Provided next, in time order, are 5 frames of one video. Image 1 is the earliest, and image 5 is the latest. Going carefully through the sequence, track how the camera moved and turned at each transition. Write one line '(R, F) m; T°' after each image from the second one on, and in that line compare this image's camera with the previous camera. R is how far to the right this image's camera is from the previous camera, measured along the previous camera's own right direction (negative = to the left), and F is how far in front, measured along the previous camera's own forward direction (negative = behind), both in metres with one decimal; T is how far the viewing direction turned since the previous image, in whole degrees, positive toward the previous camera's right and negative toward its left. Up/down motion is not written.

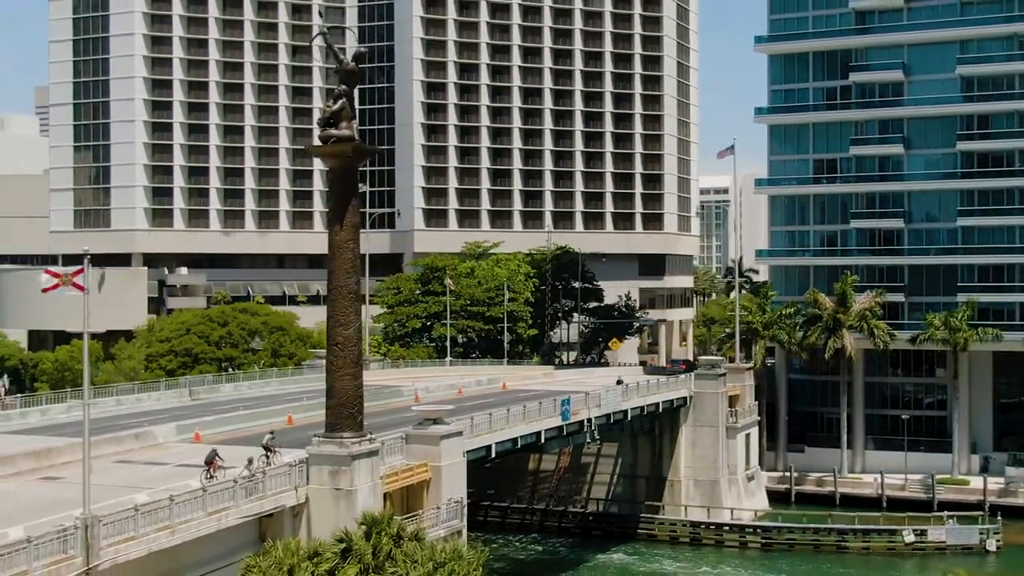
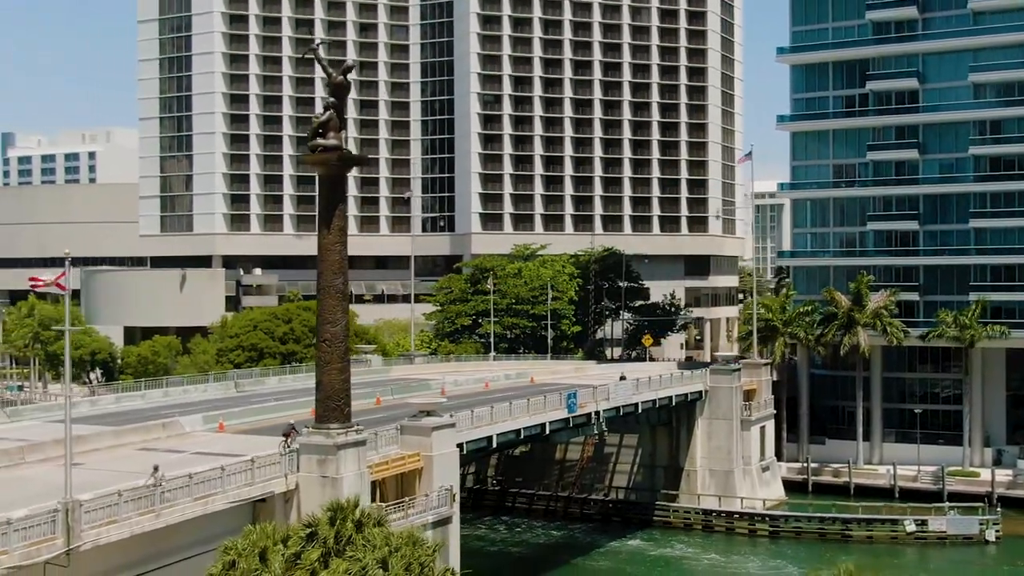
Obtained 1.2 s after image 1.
(+6.9, -4.0) m; -6°
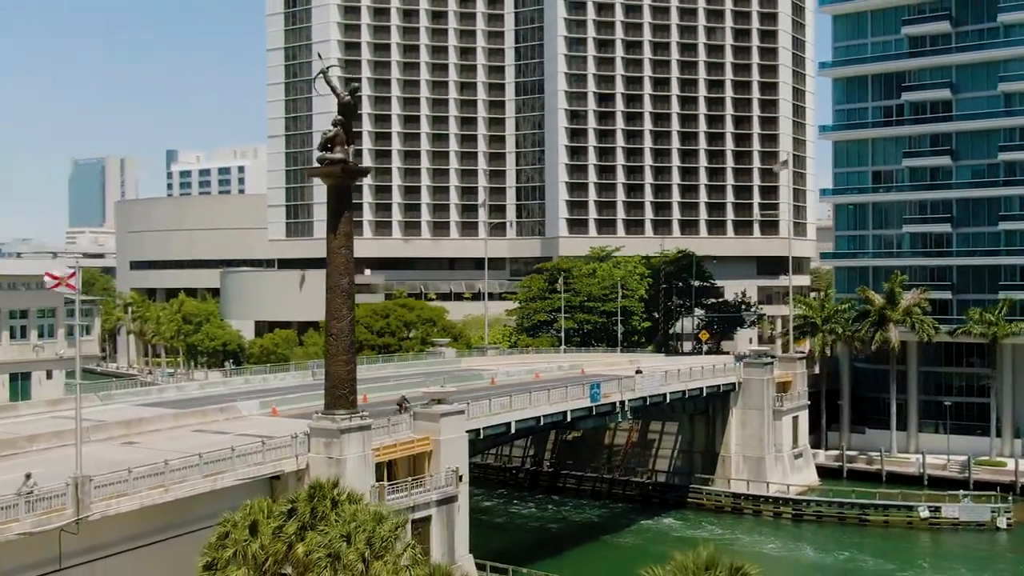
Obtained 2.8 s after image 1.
(+10.2, -5.8) m; -9°
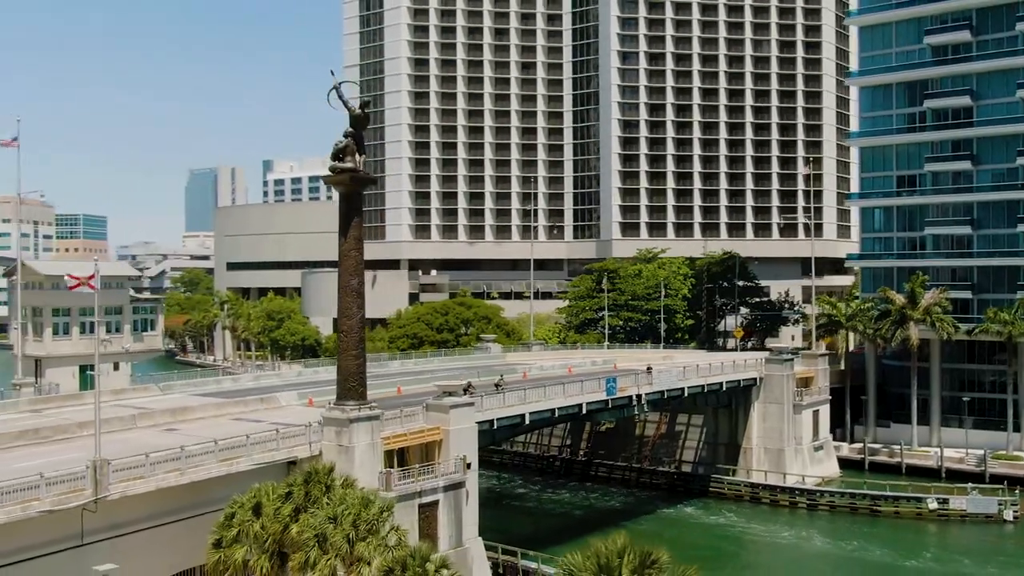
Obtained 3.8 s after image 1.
(+6.9, -4.1) m; -6°
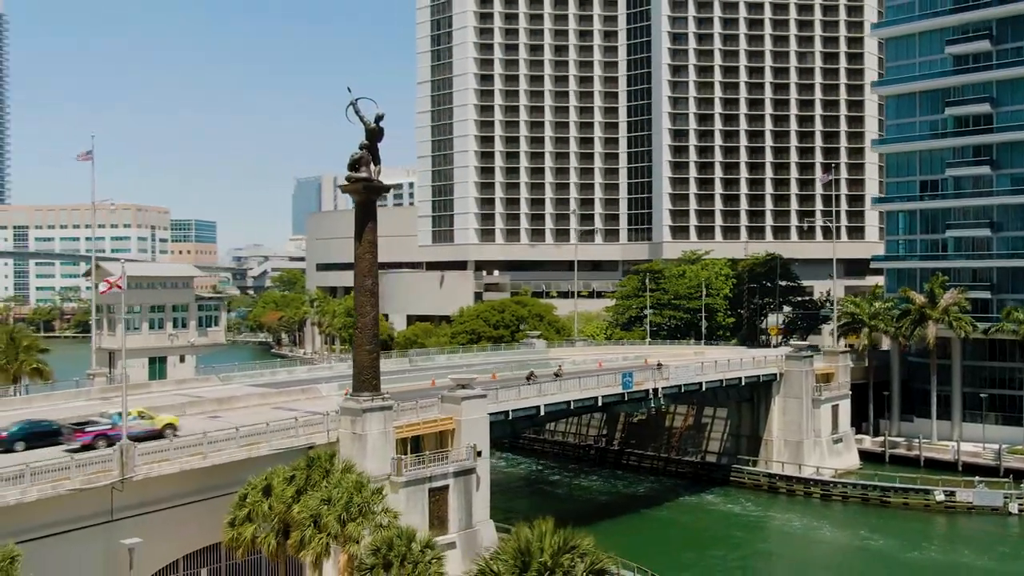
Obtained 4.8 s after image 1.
(+7.2, -4.3) m; -6°
